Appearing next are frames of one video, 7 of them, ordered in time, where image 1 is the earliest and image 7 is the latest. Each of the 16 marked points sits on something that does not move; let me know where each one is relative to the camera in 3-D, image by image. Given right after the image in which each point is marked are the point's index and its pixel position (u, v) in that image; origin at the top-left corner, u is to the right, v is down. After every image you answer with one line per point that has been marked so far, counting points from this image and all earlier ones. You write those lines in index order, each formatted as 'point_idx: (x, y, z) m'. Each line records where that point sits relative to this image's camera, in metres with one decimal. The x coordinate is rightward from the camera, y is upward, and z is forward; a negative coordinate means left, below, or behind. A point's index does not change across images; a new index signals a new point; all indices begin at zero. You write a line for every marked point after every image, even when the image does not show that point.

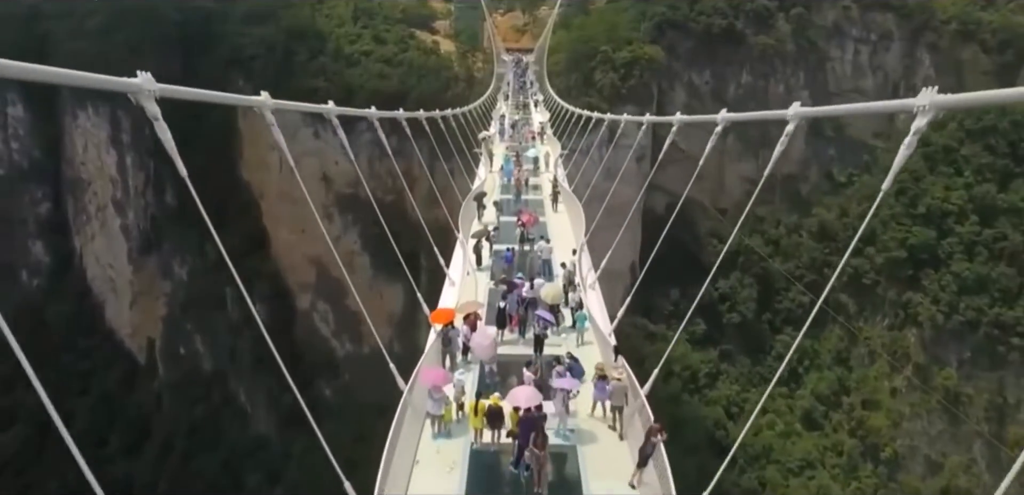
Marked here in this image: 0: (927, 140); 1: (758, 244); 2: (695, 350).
0: (+7.7, +2.0, +15.7) m
1: (+4.8, +0.2, +16.8) m
2: (+3.2, -1.8, +15.0) m
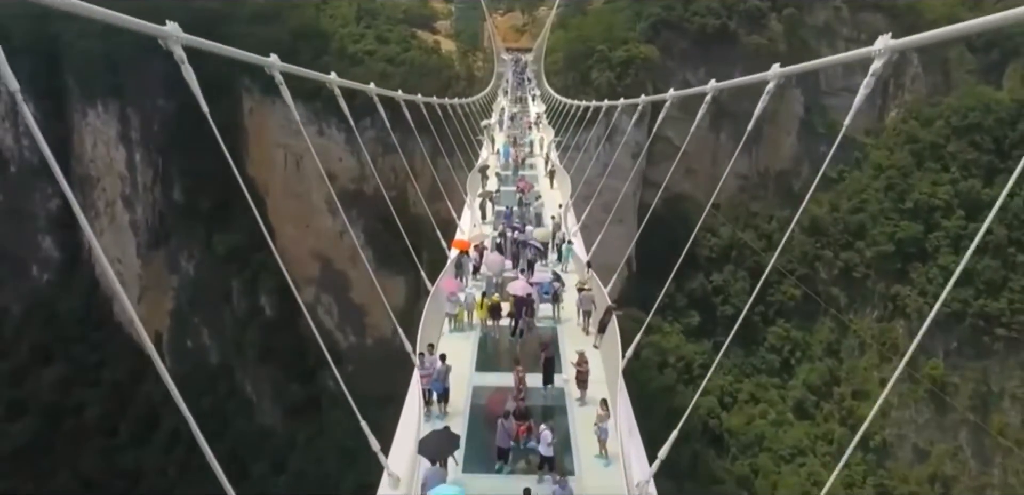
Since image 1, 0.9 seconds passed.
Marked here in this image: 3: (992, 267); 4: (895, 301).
0: (+7.7, +2.1, +16.1) m
1: (+4.8, +0.3, +17.1) m
2: (+3.2, -1.7, +15.4) m
3: (+7.6, -0.3, +13.5) m
4: (+6.4, -0.9, +14.2) m
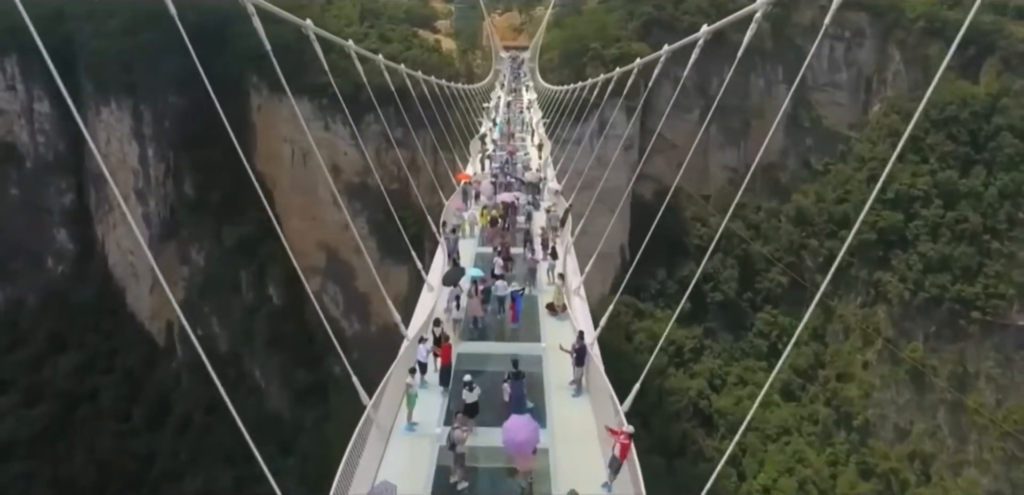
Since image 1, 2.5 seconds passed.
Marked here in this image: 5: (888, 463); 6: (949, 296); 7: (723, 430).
0: (+7.6, +2.3, +16.7) m
1: (+4.7, +0.4, +17.7) m
2: (+3.2, -1.5, +16.0) m
3: (+7.6, -0.1, +14.1) m
4: (+6.4, -0.7, +14.8) m
5: (+5.6, -3.2, +12.4) m
6: (+7.4, -0.8, +14.2) m
7: (+3.4, -2.9, +13.4) m
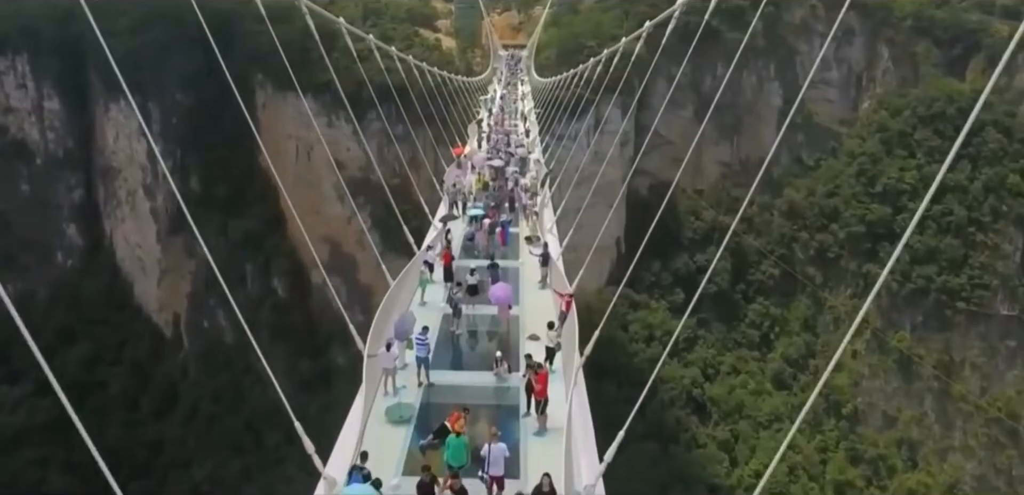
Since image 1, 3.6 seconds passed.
0: (+7.6, +2.5, +17.1) m
1: (+4.7, +0.6, +18.1) m
2: (+3.2, -1.4, +16.4) m
3: (+7.6, 0.0, +14.5) m
4: (+6.4, -0.6, +15.2) m
5: (+5.5, -3.1, +12.8) m
6: (+7.3, -0.7, +14.6) m
7: (+3.4, -2.8, +13.8) m
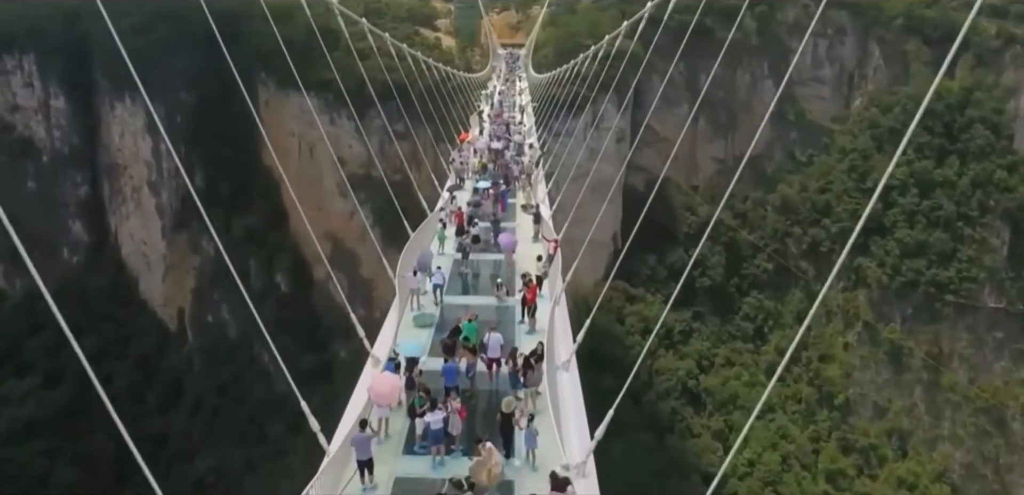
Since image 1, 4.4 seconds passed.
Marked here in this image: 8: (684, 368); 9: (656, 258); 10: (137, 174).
0: (+7.6, +2.6, +17.4) m
1: (+4.7, +0.7, +18.5) m
2: (+3.2, -1.3, +16.7) m
3: (+7.6, +0.1, +14.9) m
4: (+6.4, -0.5, +15.5) m
5: (+5.5, -3.0, +13.1) m
6: (+7.3, -0.6, +14.9) m
7: (+3.3, -2.7, +14.1) m
8: (+3.1, -2.1, +15.0) m
9: (+3.2, -0.3, +18.4) m
10: (-8.2, +1.6, +18.4) m
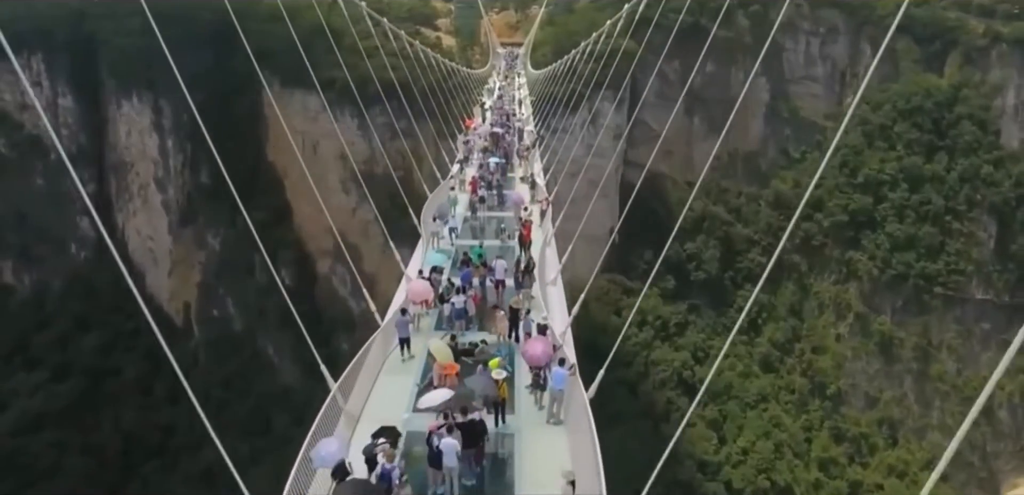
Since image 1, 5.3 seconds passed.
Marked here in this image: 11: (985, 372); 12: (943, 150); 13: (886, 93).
0: (+7.6, +2.7, +17.8) m
1: (+4.7, +0.8, +18.8) m
2: (+3.1, -1.2, +17.1) m
3: (+7.6, +0.3, +15.2) m
4: (+6.4, -0.3, +15.9) m
5: (+5.5, -2.9, +13.5) m
6: (+7.3, -0.5, +15.3) m
7: (+3.3, -2.6, +14.5) m
8: (+3.1, -2.0, +15.3) m
9: (+3.2, -0.1, +18.8) m
10: (-8.2, +1.7, +18.7) m
11: (+8.2, -2.1, +14.5) m
12: (+8.1, +1.8, +15.7) m
13: (+8.2, +3.4, +18.4) m
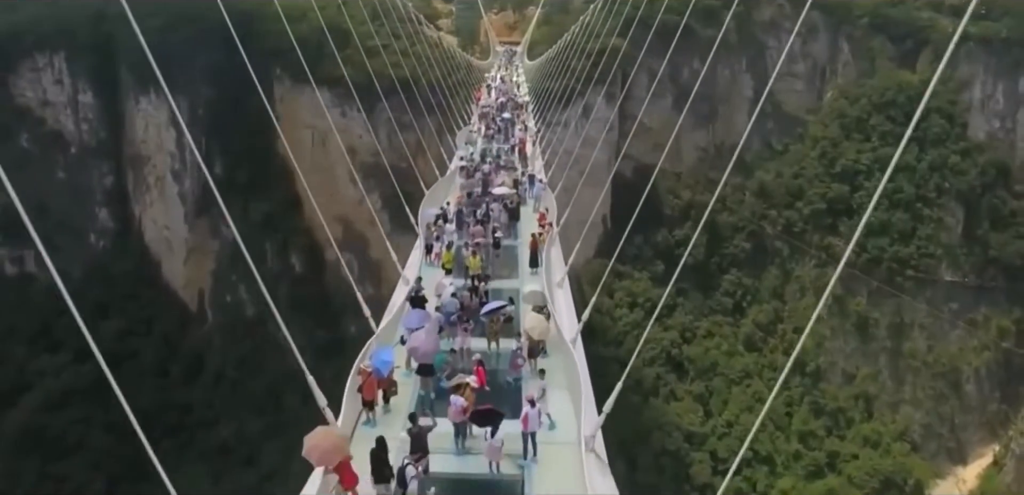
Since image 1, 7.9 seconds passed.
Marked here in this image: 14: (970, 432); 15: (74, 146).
0: (+7.5, +3.0, +18.7) m
1: (+4.6, +1.1, +19.8) m
2: (+3.1, -0.9, +18.0) m
3: (+7.5, +0.5, +16.2) m
4: (+6.3, -0.1, +16.8) m
5: (+5.5, -2.6, +14.4) m
6: (+7.3, -0.2, +16.2) m
7: (+3.3, -2.3, +15.4) m
8: (+3.0, -1.8, +16.3) m
9: (+3.1, +0.1, +19.7) m
10: (-8.3, +1.9, +19.7) m
11: (+8.2, -1.9, +15.5) m
12: (+8.0, +2.1, +16.7) m
13: (+8.2, +3.6, +19.4) m
14: (+7.8, -3.2, +14.4) m
15: (-9.9, +2.3, +19.0) m
